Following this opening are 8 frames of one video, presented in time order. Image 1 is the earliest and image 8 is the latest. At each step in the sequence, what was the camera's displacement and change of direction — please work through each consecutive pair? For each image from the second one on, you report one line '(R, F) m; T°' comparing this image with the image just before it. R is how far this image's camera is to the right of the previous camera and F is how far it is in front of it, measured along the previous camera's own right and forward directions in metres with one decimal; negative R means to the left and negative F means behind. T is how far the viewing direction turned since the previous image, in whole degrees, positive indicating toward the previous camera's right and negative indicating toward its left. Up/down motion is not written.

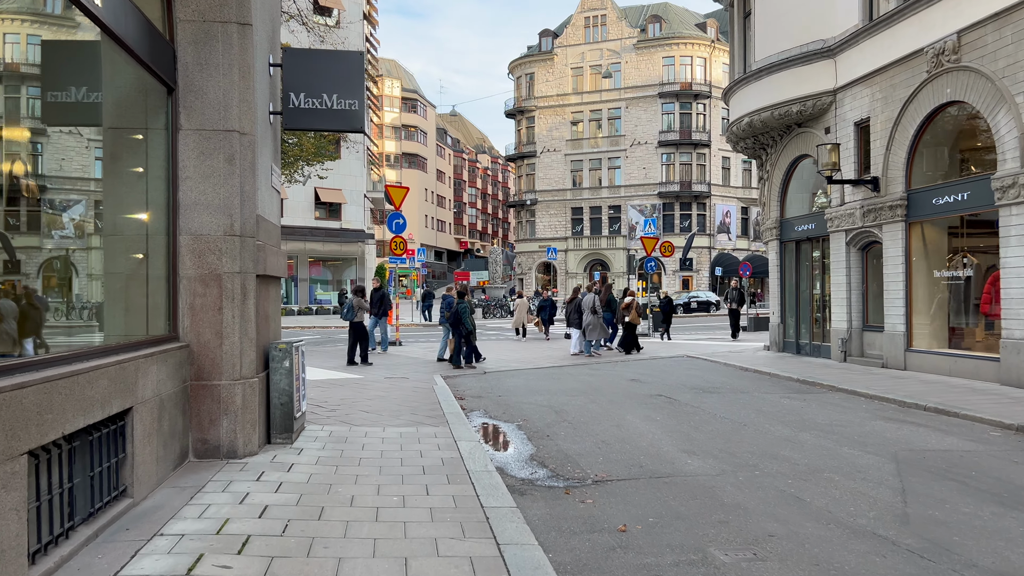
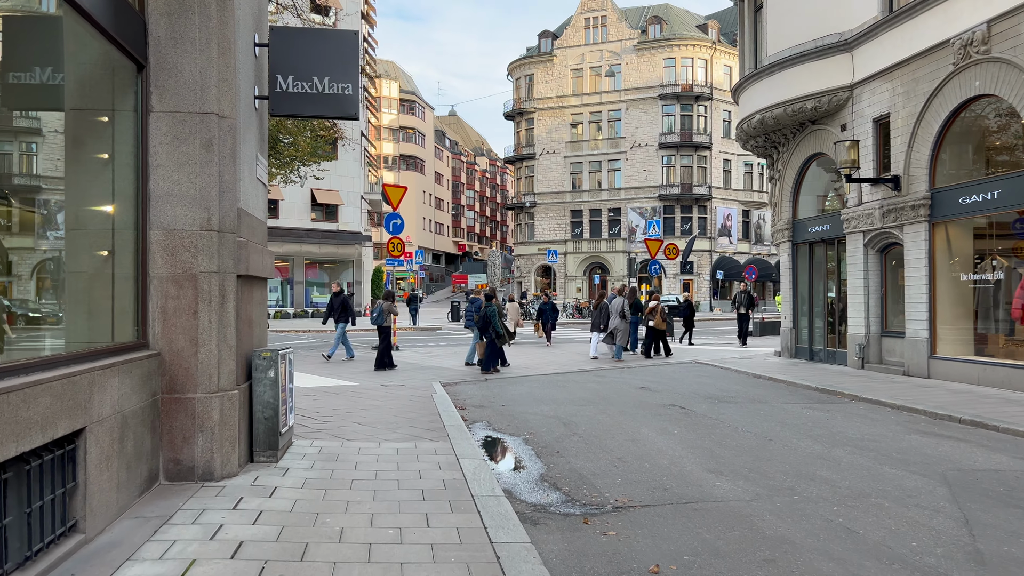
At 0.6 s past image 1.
(-0.1, +0.7) m; 0°
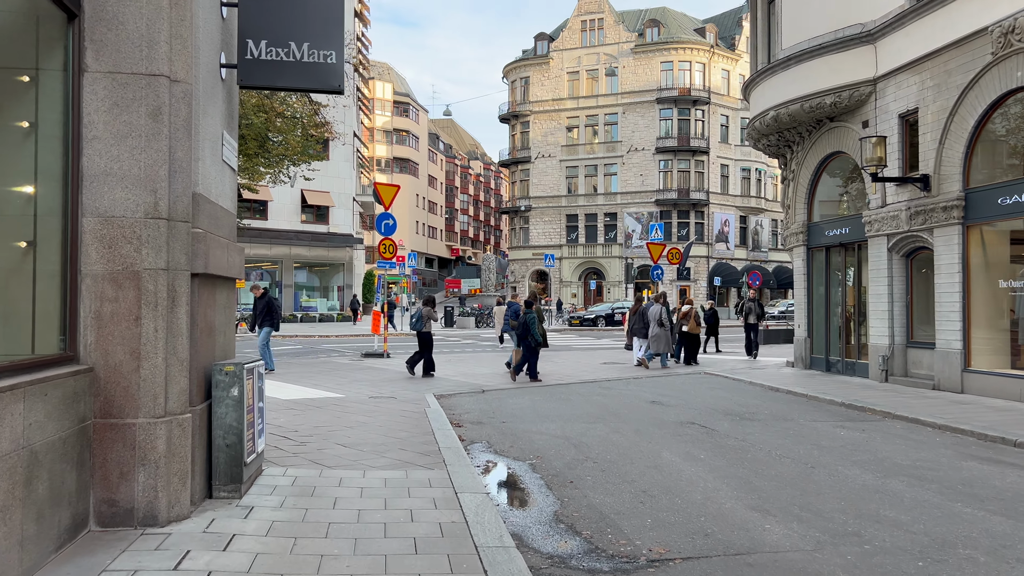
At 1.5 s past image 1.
(-0.1, +1.1) m; +1°
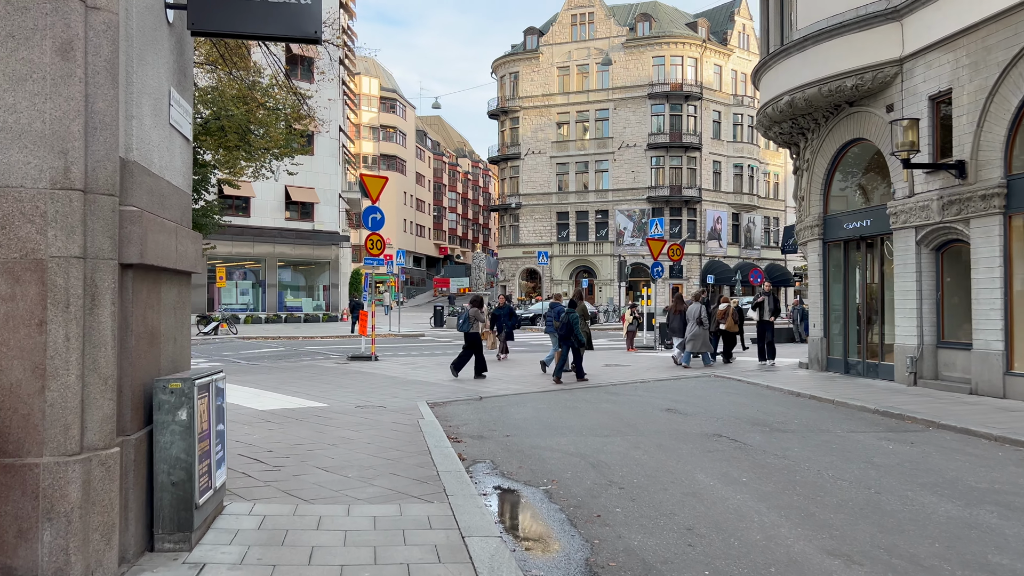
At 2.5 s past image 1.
(-0.2, +1.2) m; +1°
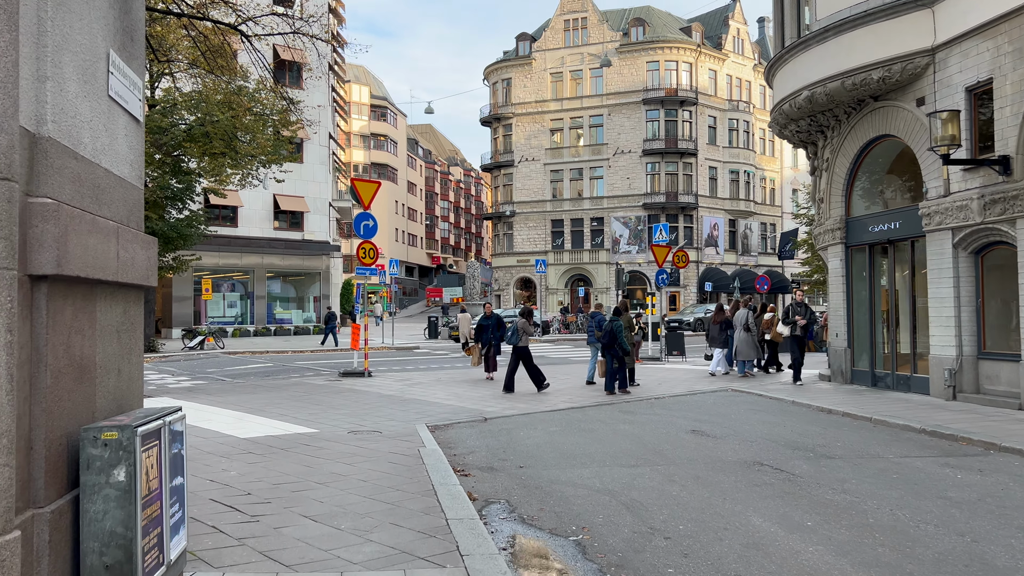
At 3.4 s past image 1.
(-0.2, +1.1) m; +1°
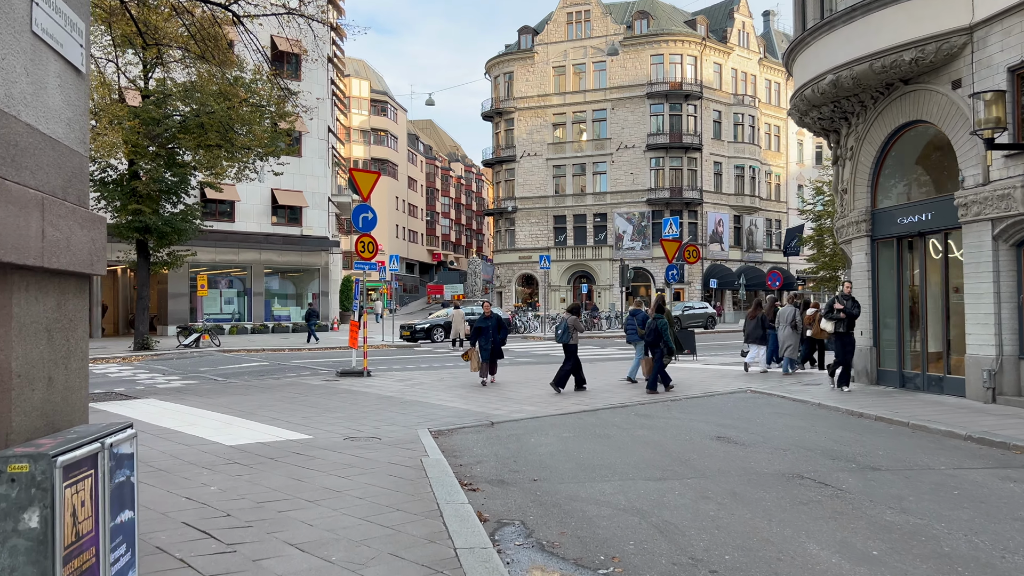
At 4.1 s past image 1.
(-0.1, +0.8) m; 0°
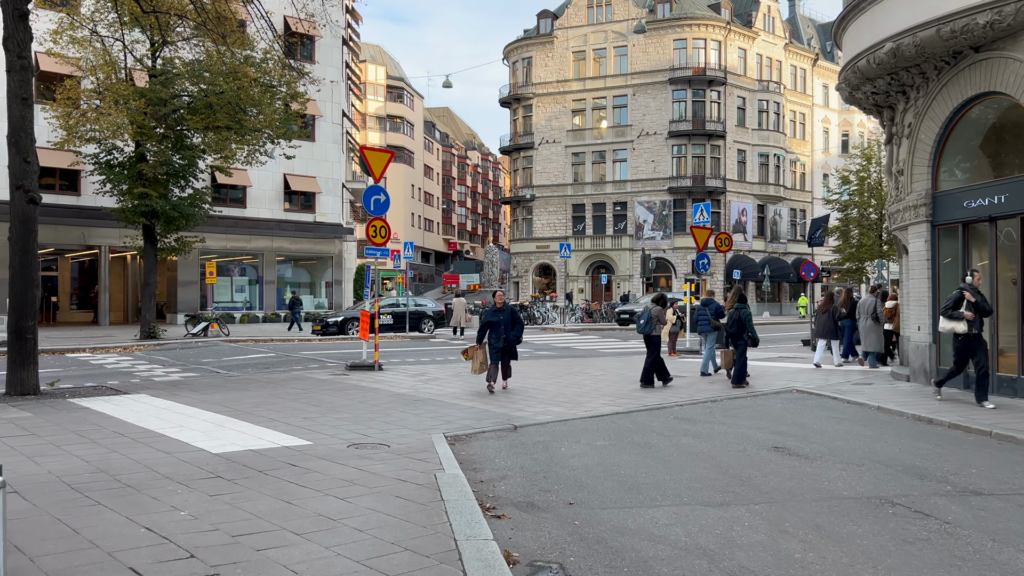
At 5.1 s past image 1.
(-0.1, +1.2) m; -1°
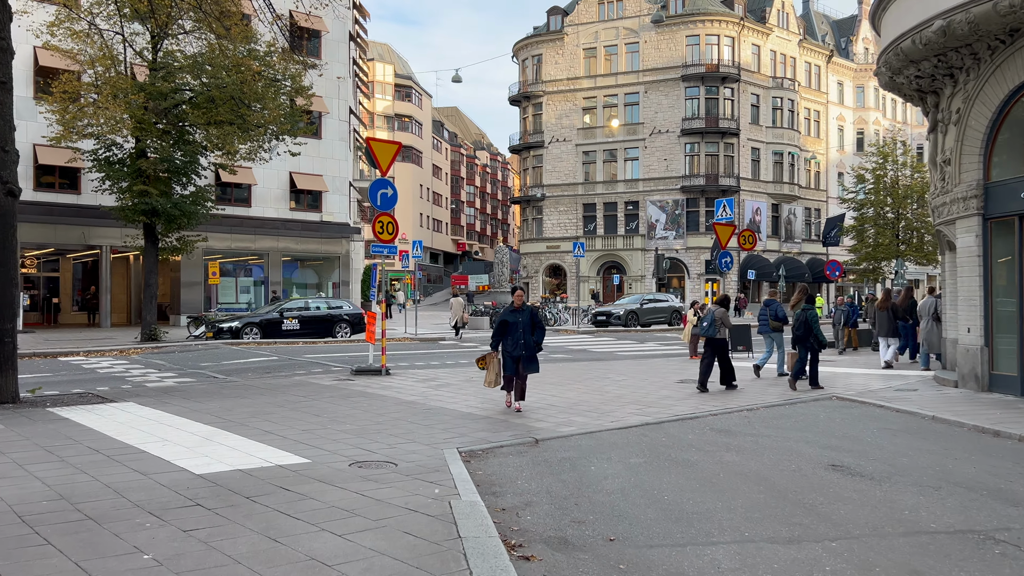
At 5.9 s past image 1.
(-0.1, +1.0) m; -1°
